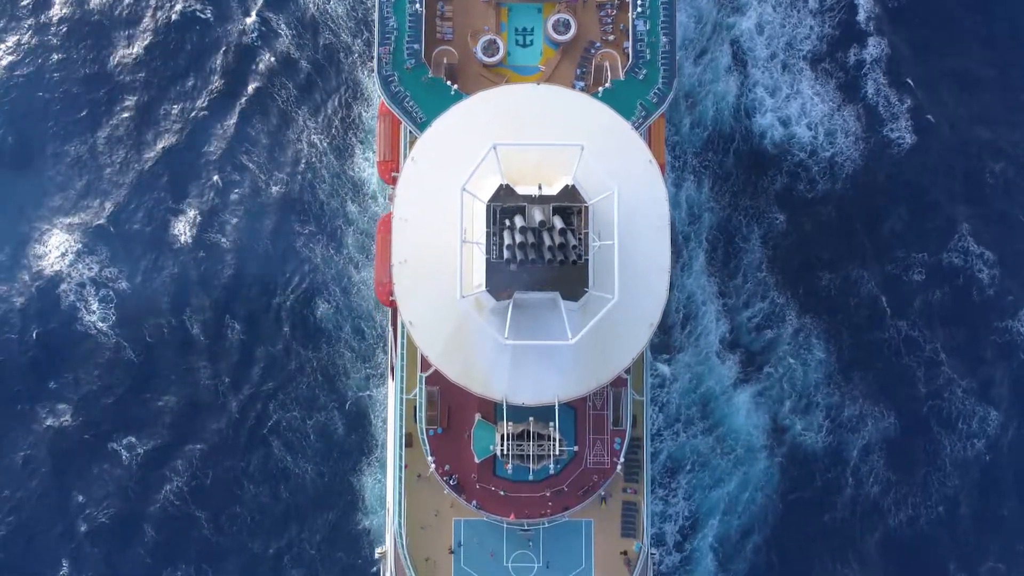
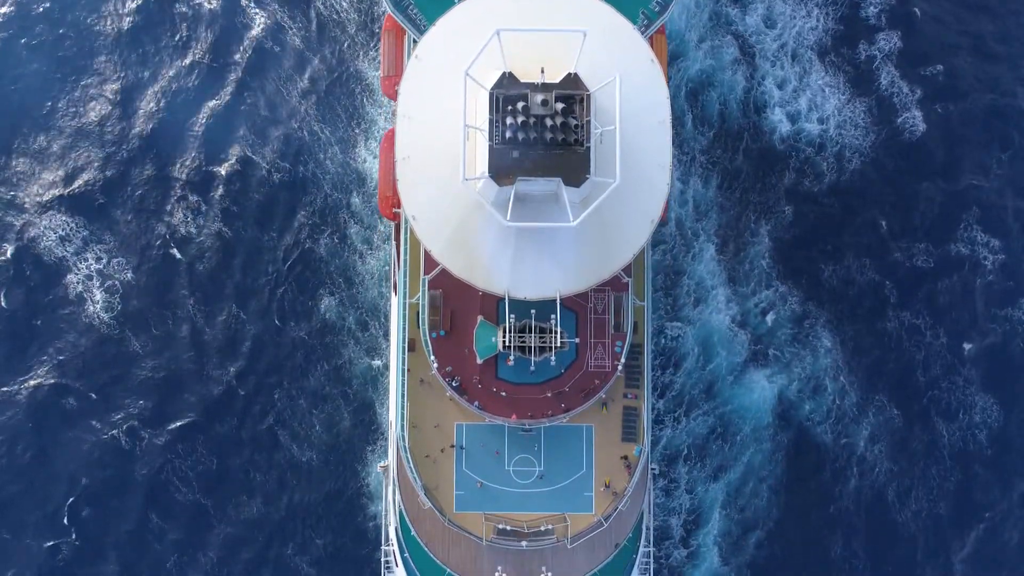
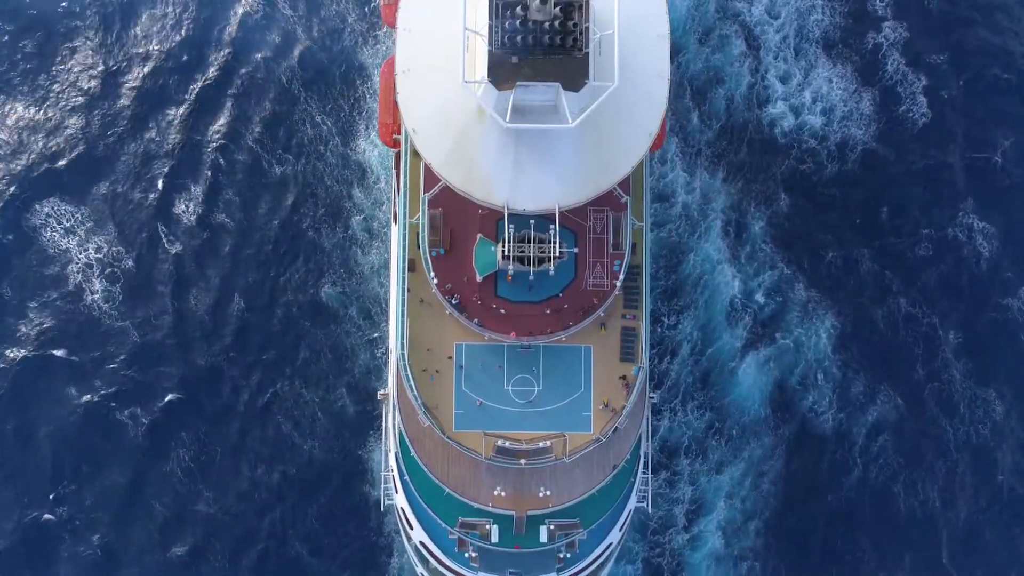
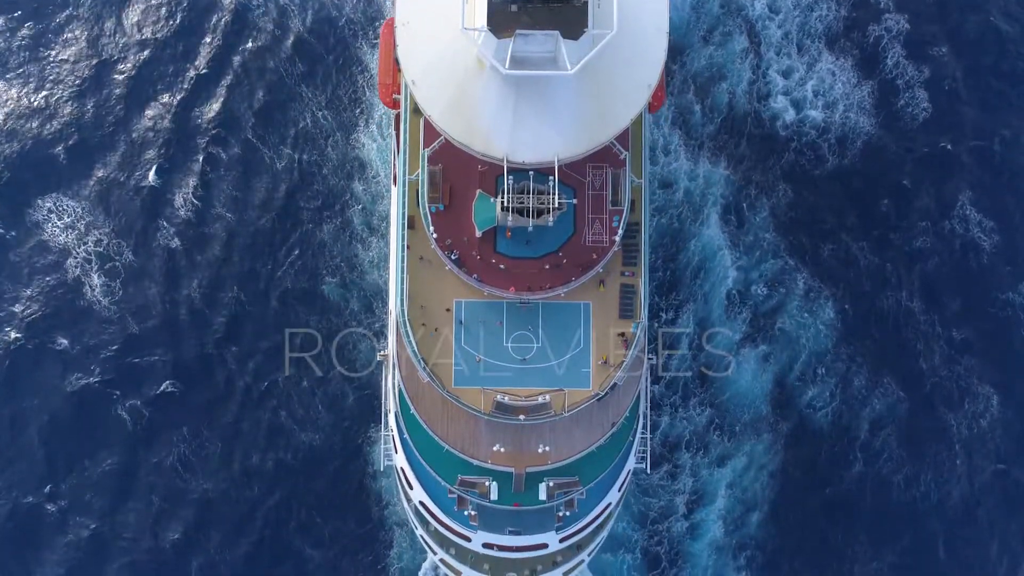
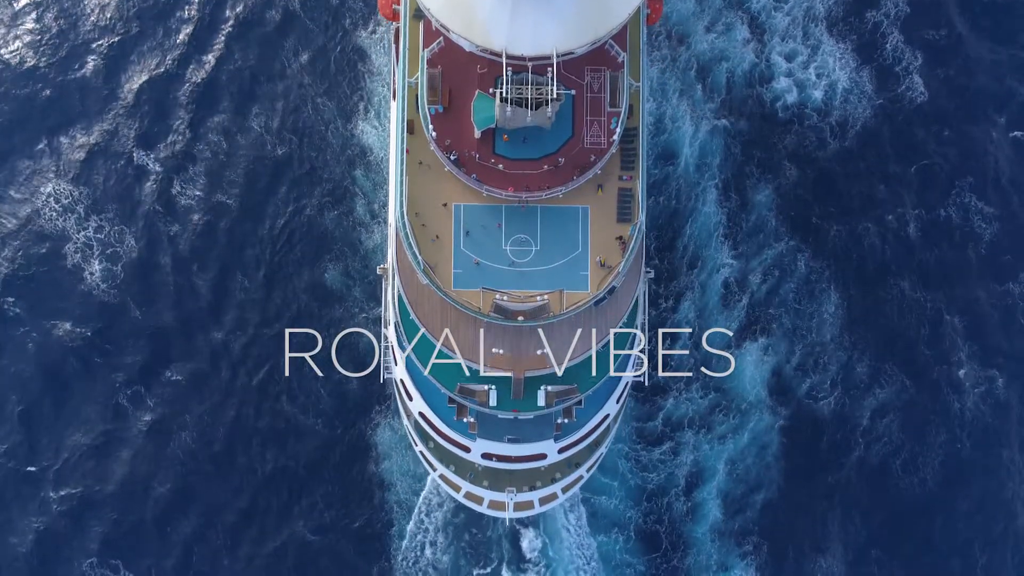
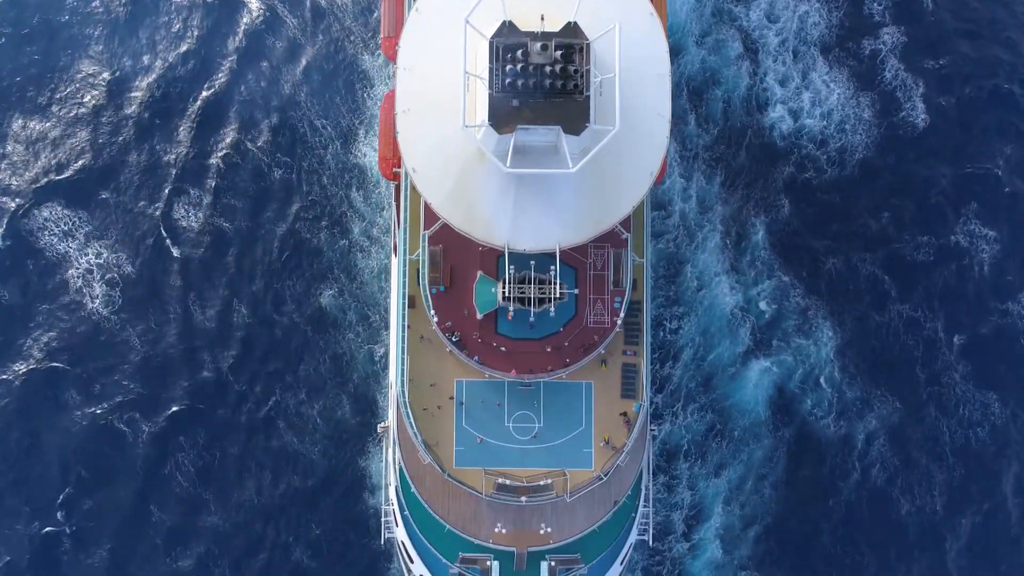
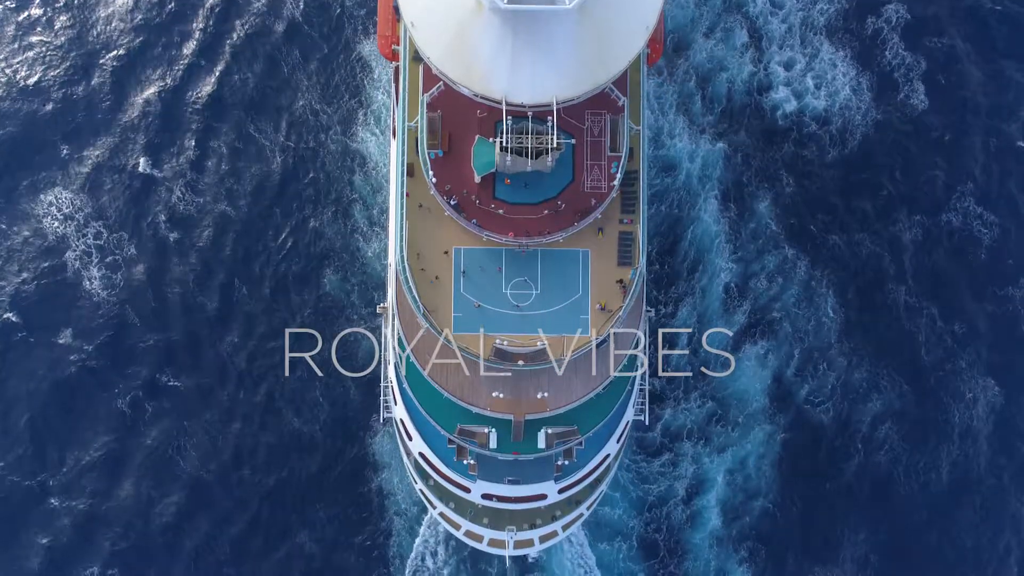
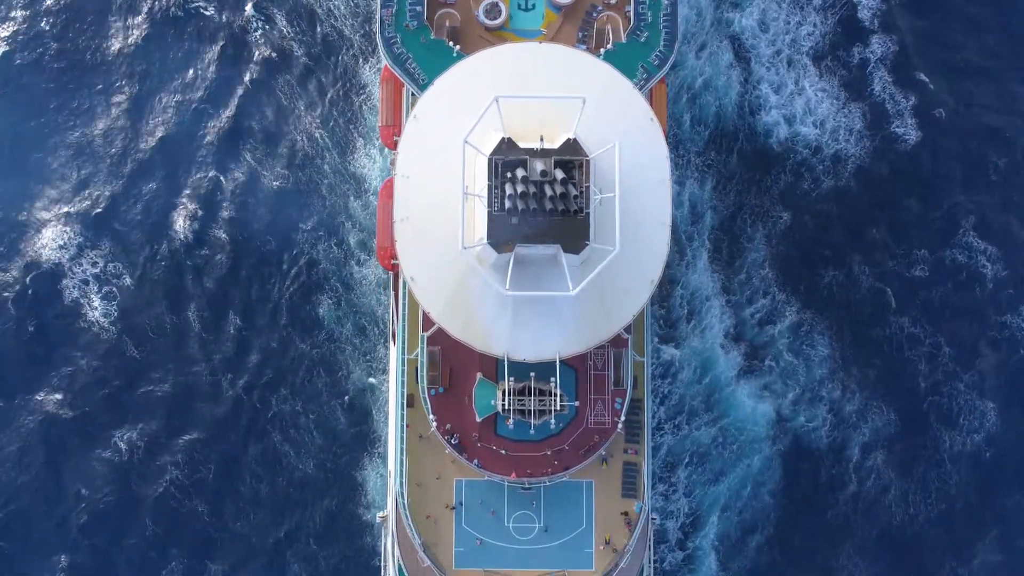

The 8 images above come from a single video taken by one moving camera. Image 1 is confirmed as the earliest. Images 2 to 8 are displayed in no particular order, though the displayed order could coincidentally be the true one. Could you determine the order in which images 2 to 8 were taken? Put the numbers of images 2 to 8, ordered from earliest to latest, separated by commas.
8, 2, 6, 3, 4, 7, 5
